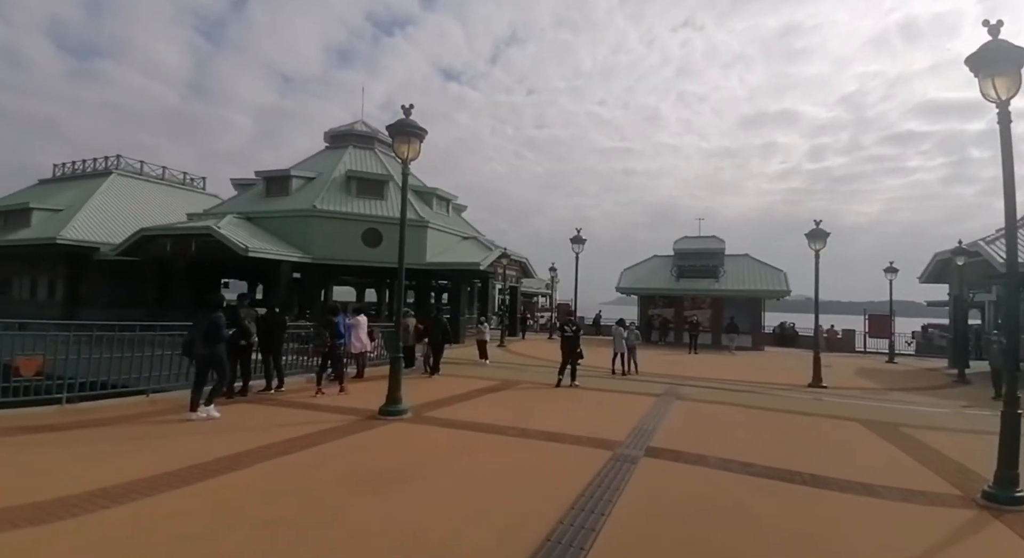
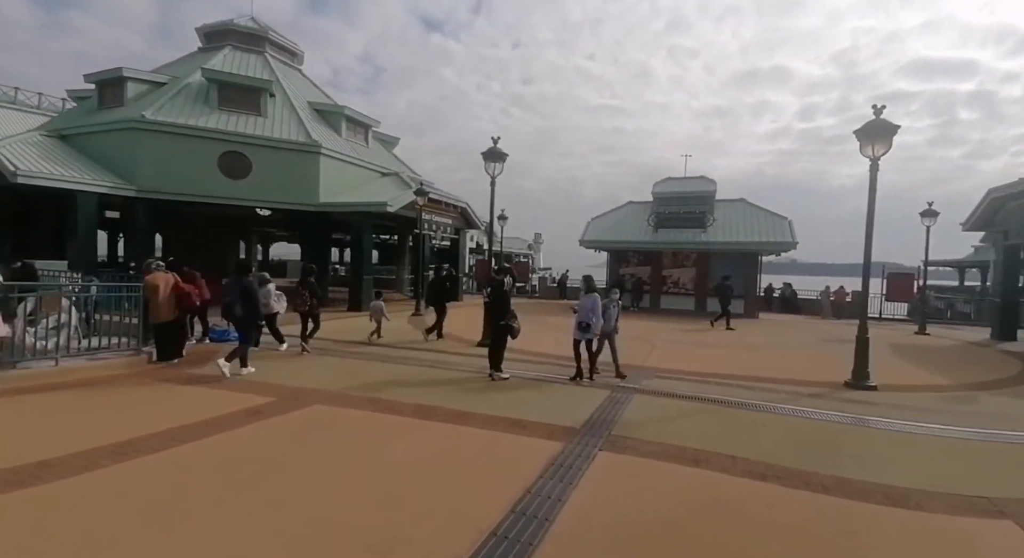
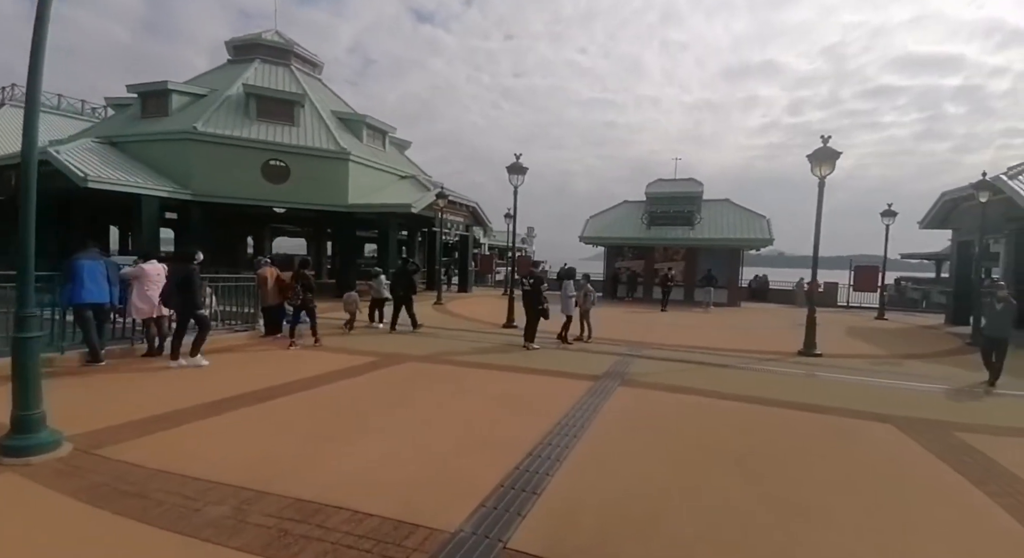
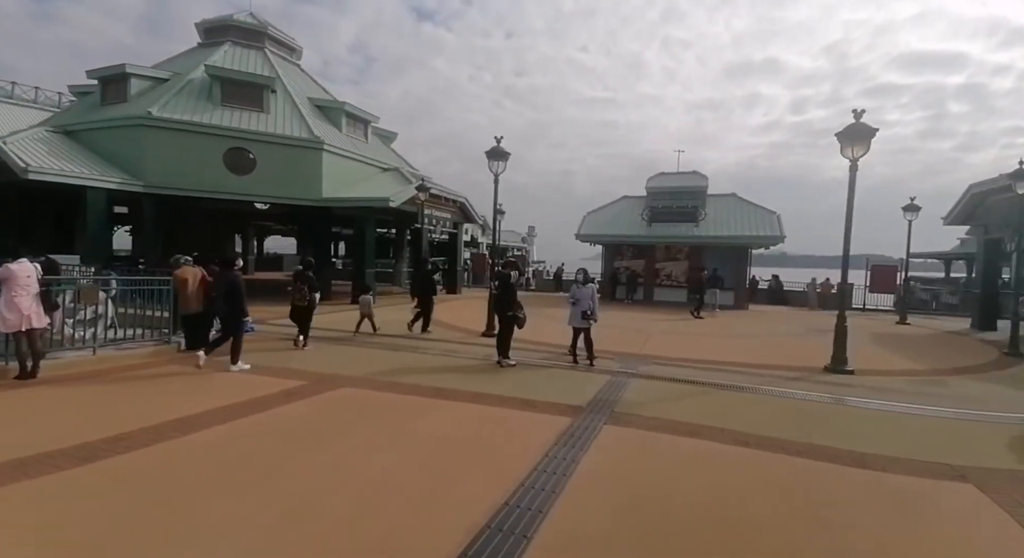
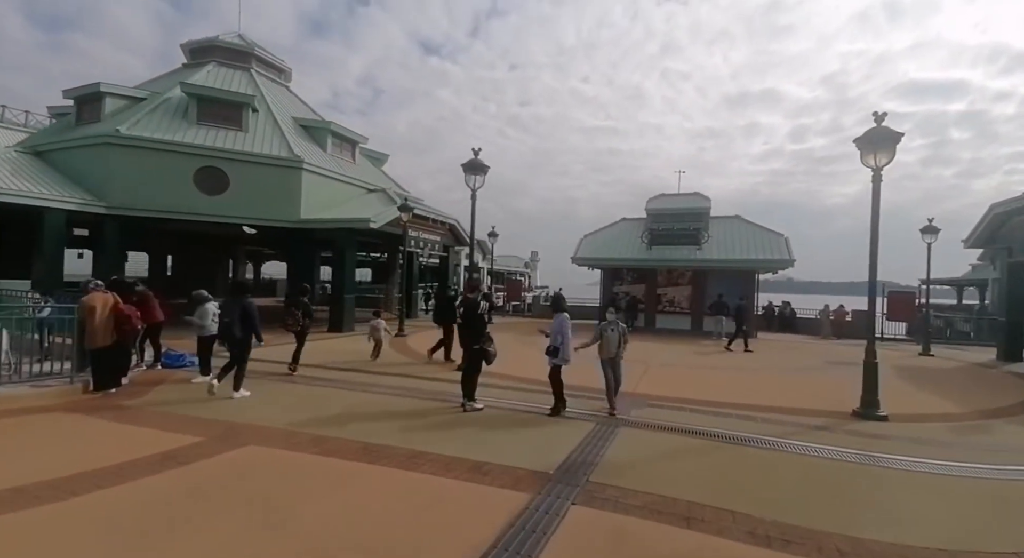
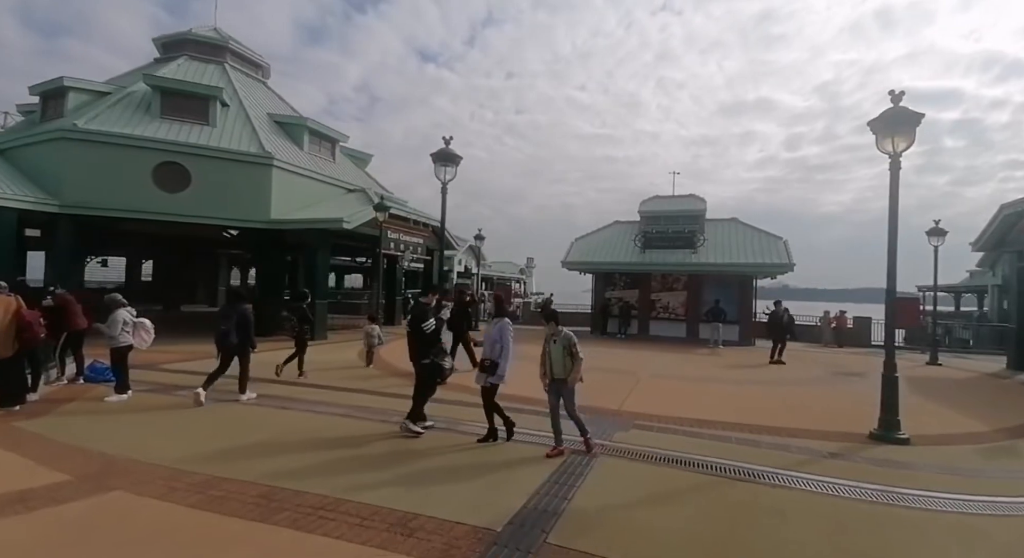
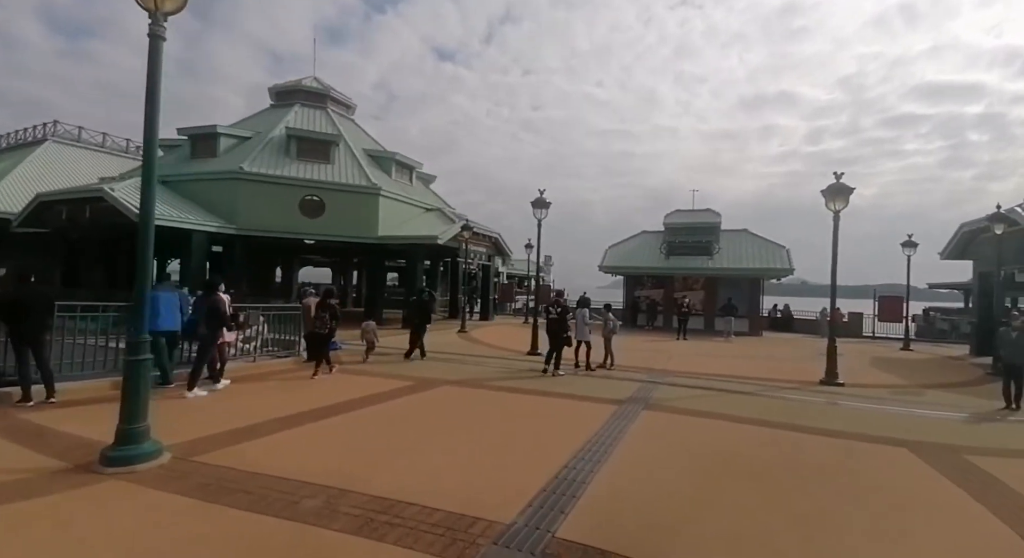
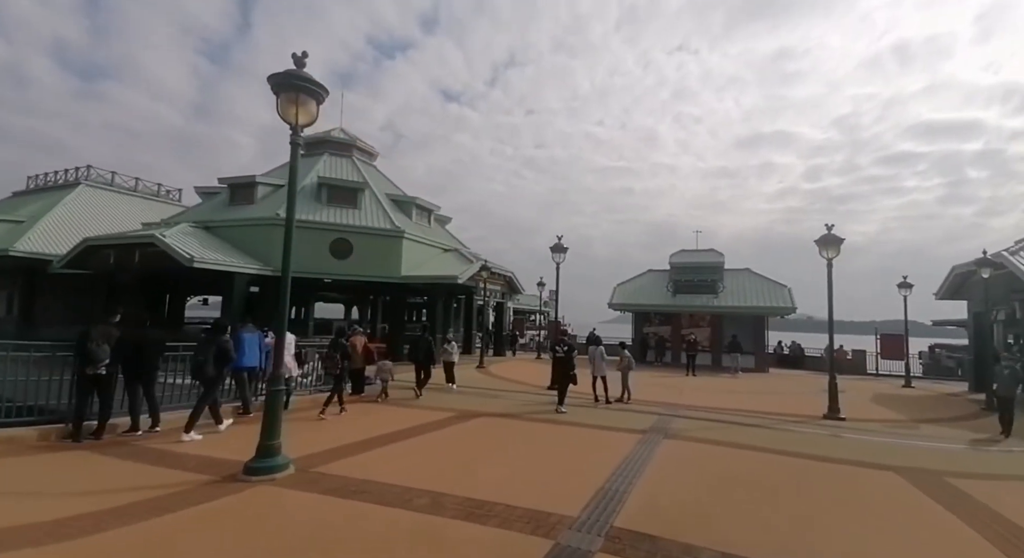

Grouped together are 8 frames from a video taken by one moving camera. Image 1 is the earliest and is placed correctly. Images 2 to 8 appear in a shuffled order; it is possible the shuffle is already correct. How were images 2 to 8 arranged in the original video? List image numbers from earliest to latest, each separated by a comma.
8, 7, 3, 4, 2, 5, 6
